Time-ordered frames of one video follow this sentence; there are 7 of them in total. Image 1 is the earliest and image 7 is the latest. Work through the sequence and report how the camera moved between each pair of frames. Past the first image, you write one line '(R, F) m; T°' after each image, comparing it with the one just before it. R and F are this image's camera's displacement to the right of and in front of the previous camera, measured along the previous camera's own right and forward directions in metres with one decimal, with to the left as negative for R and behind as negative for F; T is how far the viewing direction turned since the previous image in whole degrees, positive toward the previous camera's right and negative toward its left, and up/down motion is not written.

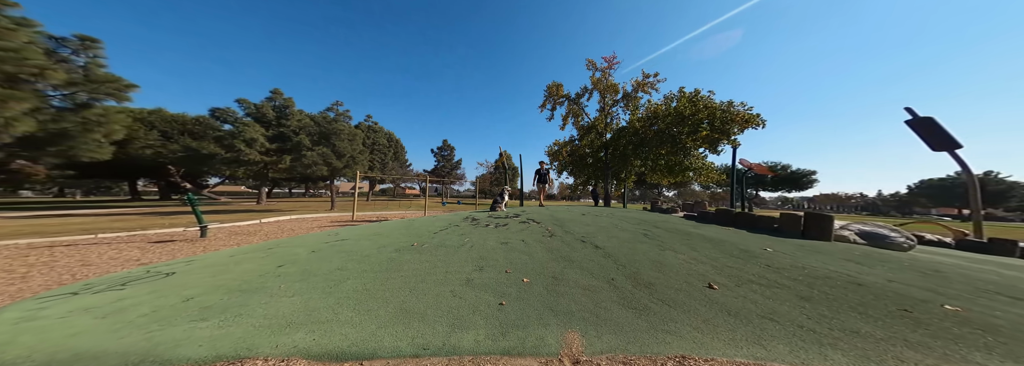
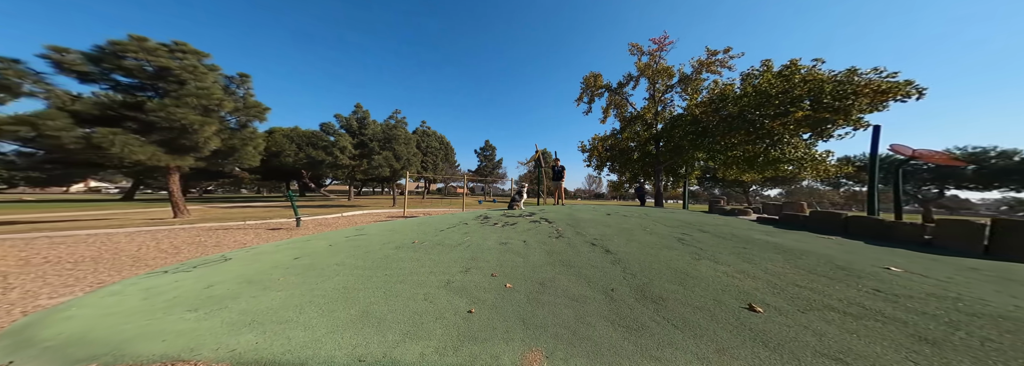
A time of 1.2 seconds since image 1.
(+0.6, +0.4) m; -11°
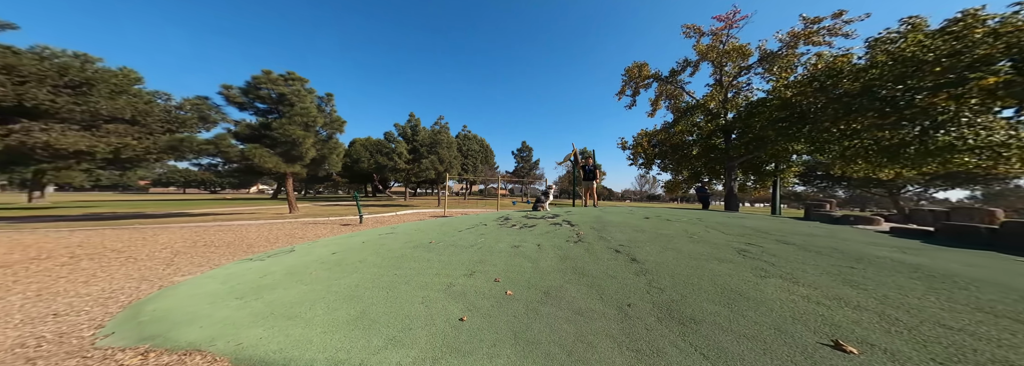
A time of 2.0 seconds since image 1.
(+0.4, +0.3) m; -10°
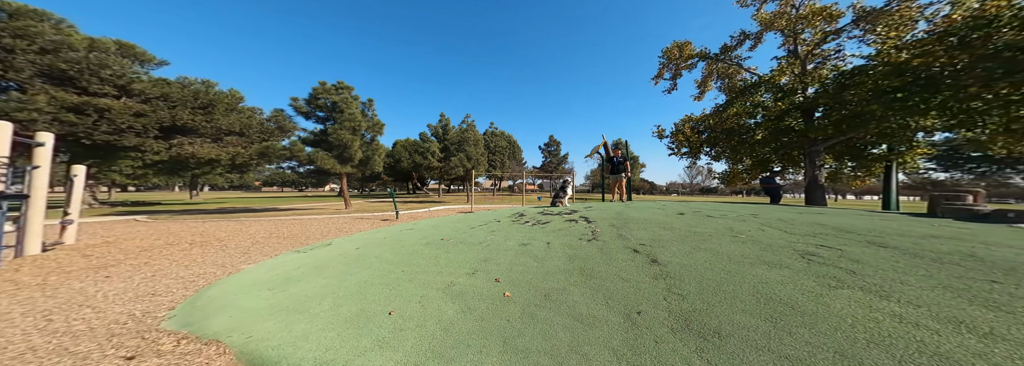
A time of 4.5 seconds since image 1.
(+0.3, +0.2) m; -7°
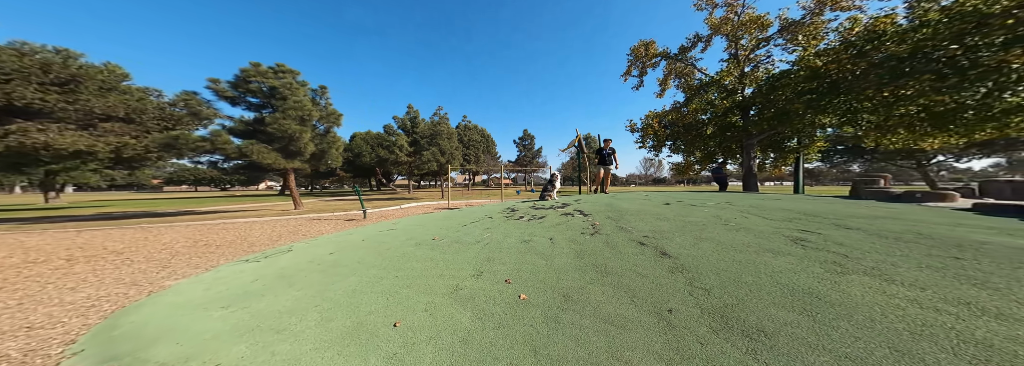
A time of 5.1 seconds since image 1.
(-0.3, +0.1) m; +7°
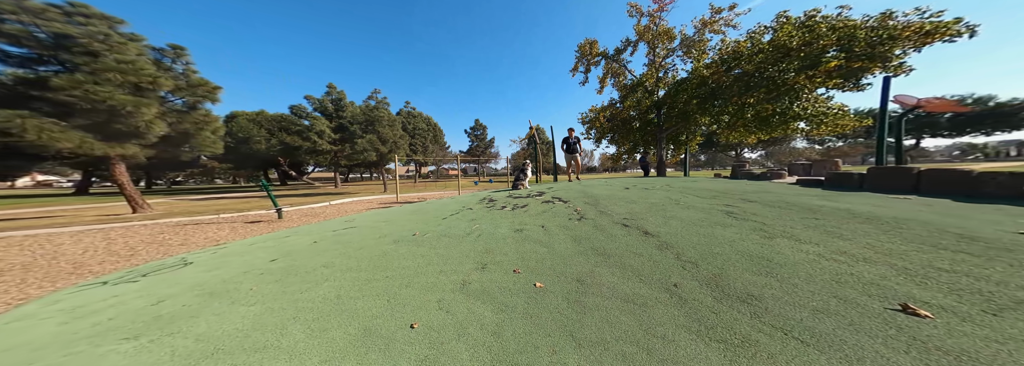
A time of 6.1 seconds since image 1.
(-0.5, 0.0) m; +12°
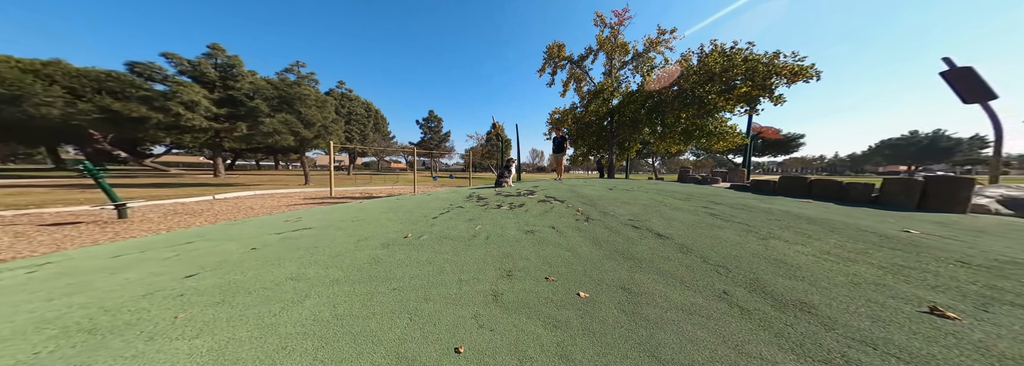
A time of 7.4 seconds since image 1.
(-0.7, +0.3) m; +12°
